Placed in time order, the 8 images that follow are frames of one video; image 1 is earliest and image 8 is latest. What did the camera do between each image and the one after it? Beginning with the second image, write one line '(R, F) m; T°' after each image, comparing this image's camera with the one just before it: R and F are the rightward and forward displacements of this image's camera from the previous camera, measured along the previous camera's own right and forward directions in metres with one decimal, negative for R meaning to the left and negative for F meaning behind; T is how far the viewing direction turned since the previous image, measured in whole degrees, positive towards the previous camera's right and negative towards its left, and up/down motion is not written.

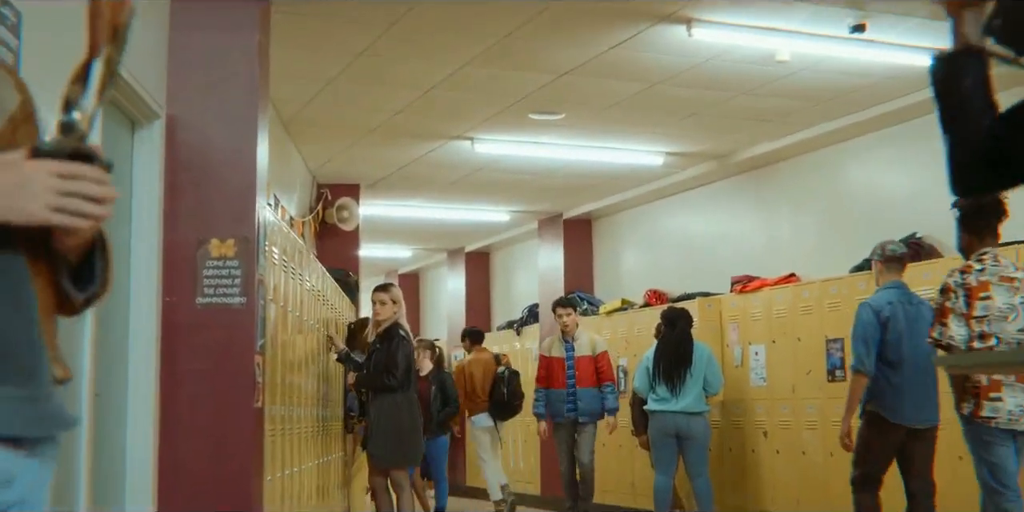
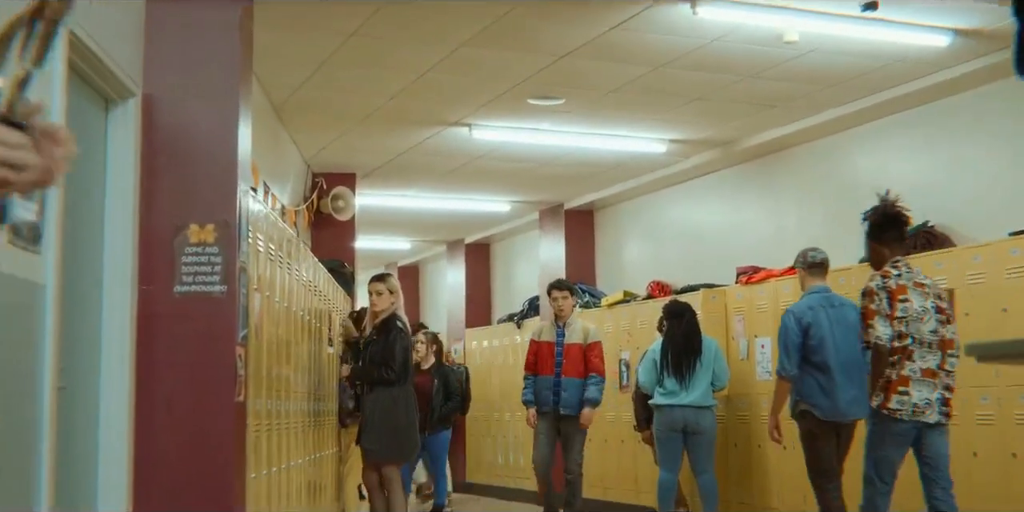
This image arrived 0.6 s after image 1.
(0.0, +0.2) m; 0°
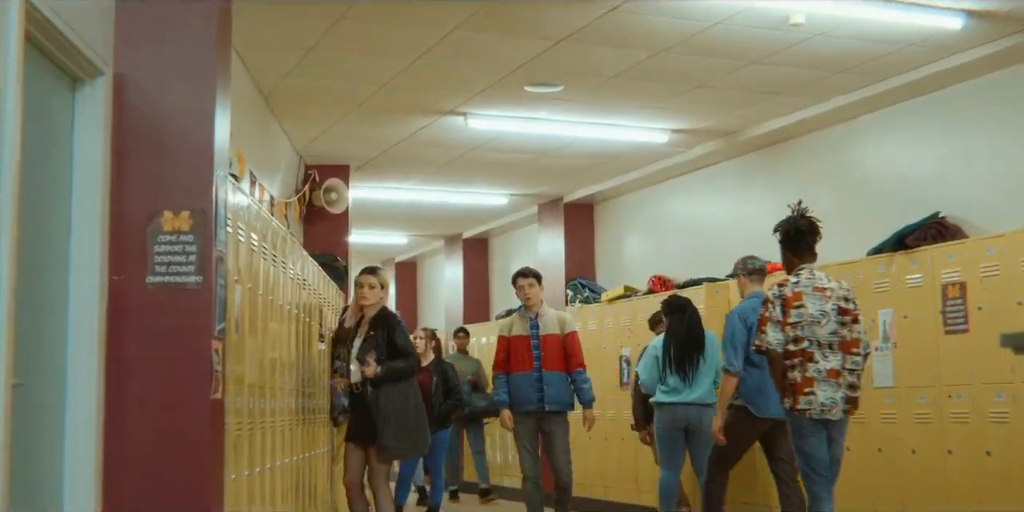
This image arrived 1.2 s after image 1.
(0.0, +0.2) m; 0°
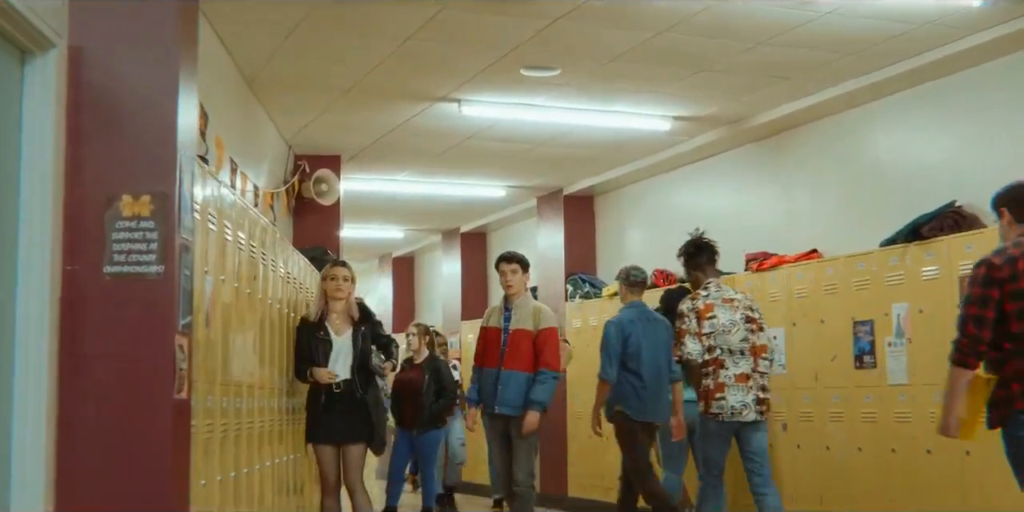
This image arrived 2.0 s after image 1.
(0.0, +0.3) m; 0°
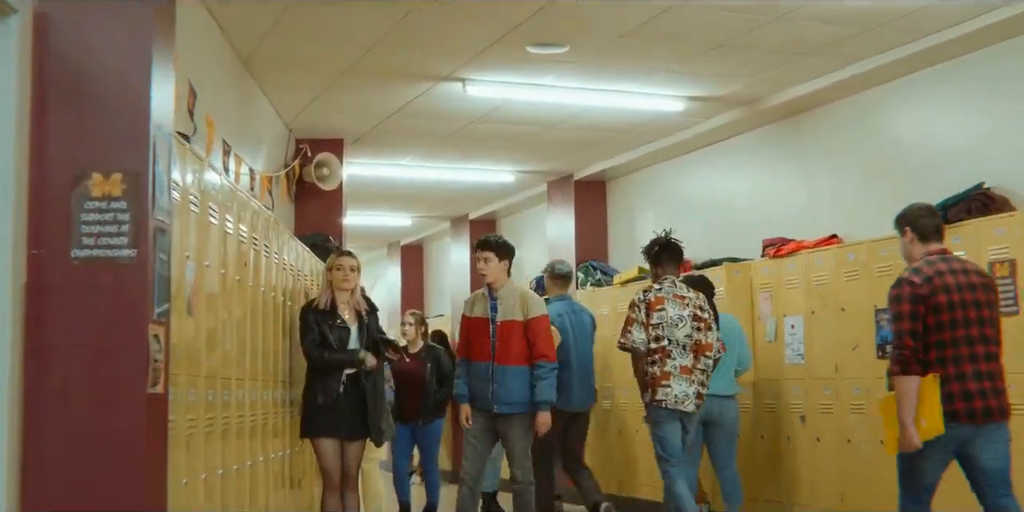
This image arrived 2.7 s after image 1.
(0.0, +0.3) m; -1°
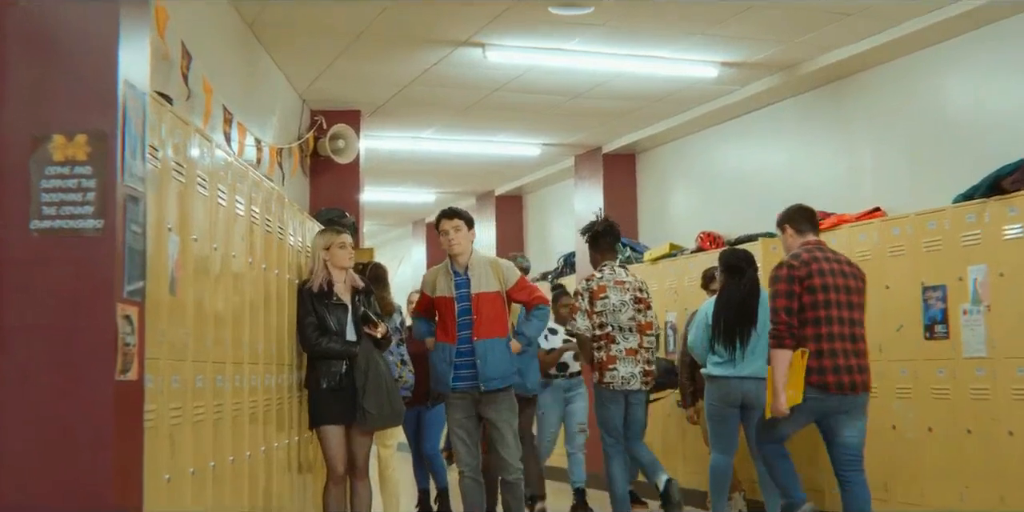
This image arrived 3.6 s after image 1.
(0.0, +0.4) m; -1°
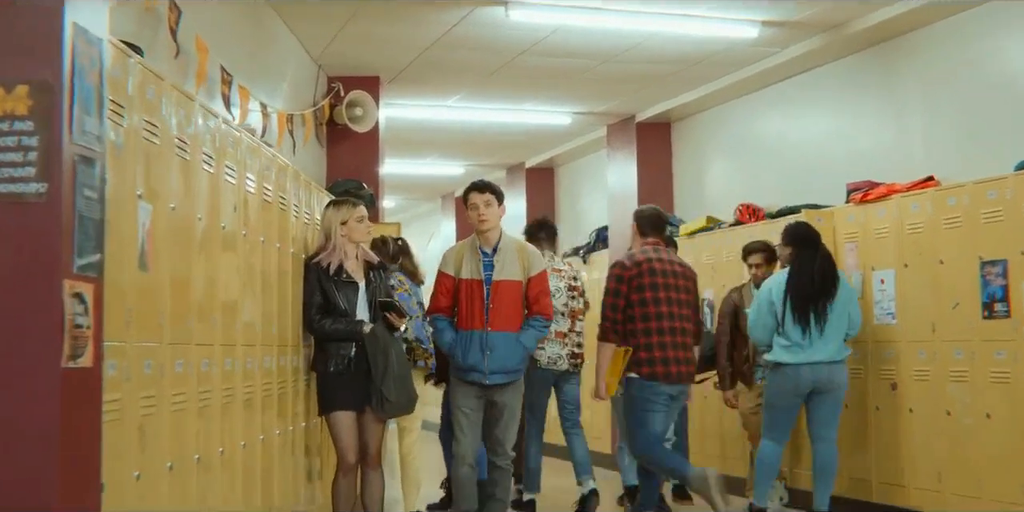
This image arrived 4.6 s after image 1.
(+0.1, +0.4) m; -2°
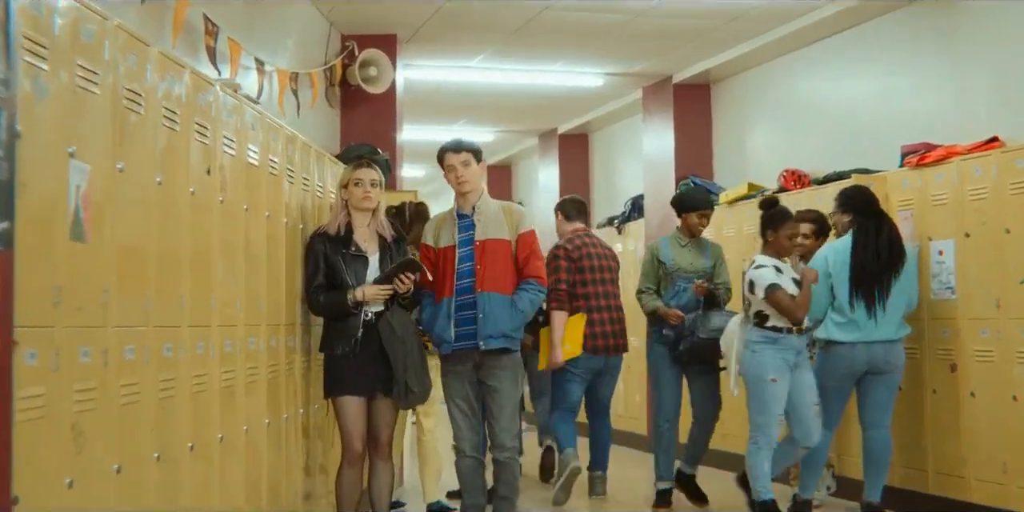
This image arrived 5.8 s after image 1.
(+0.1, +0.5) m; -2°
